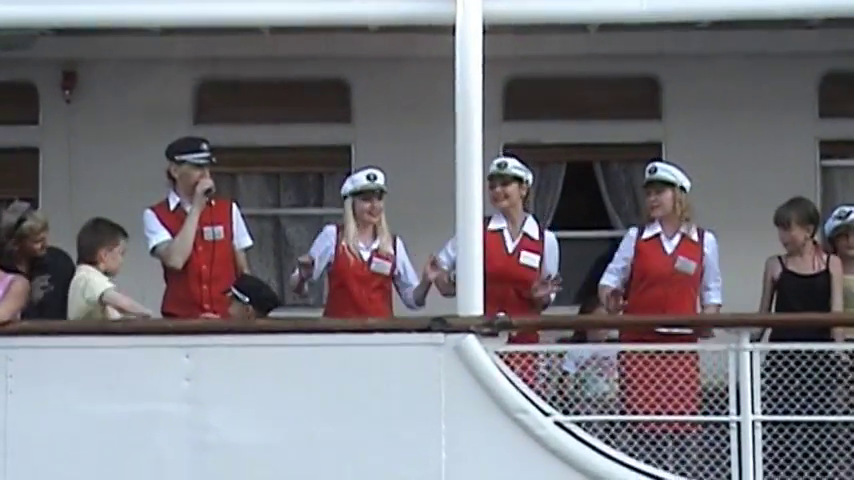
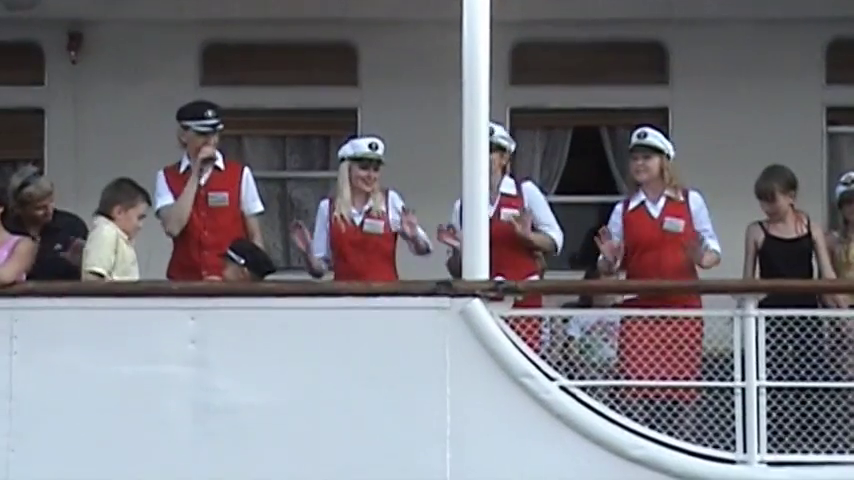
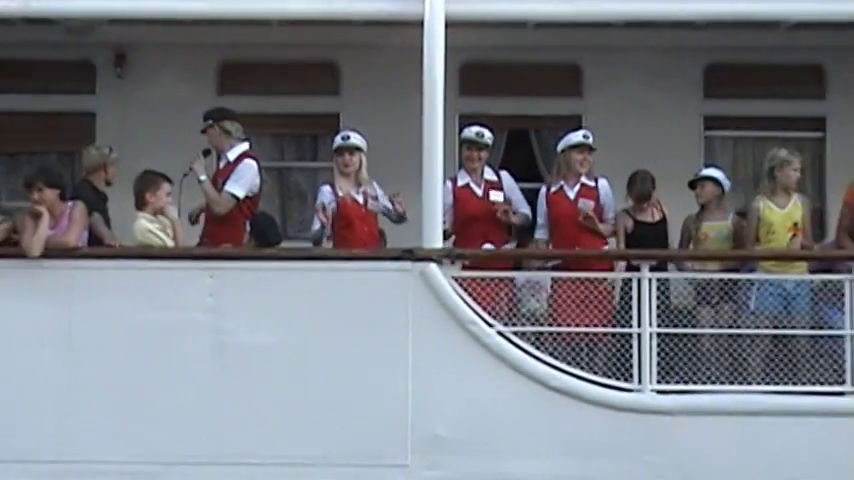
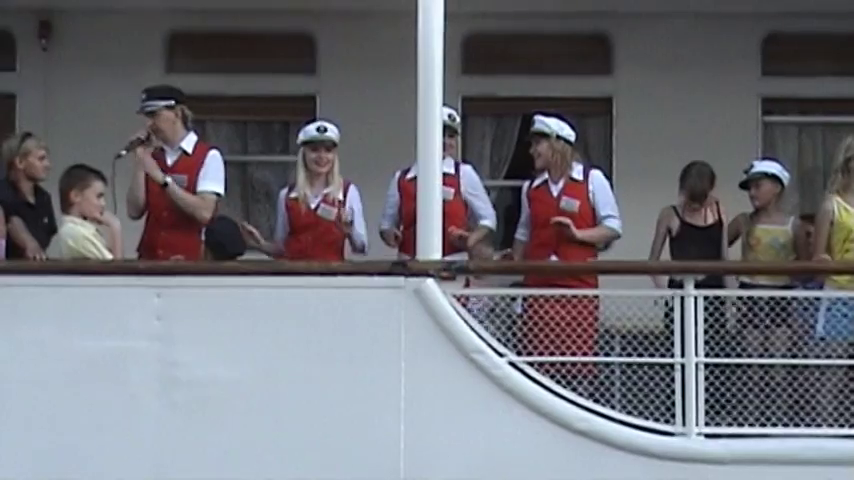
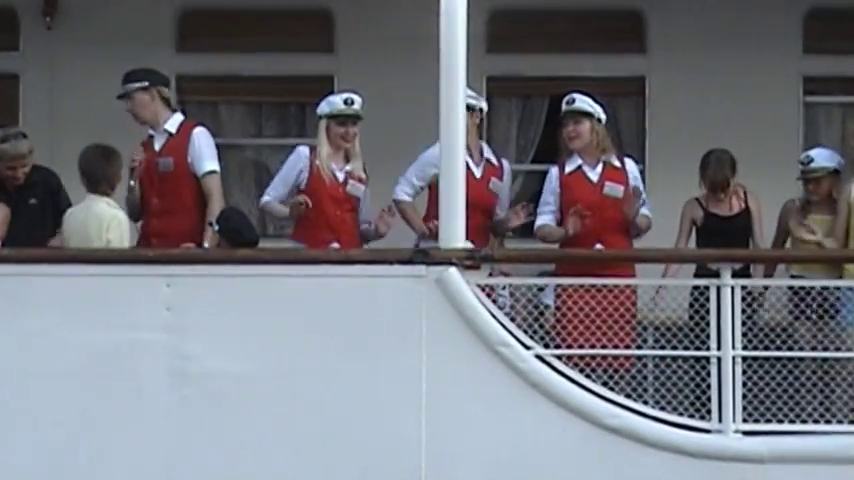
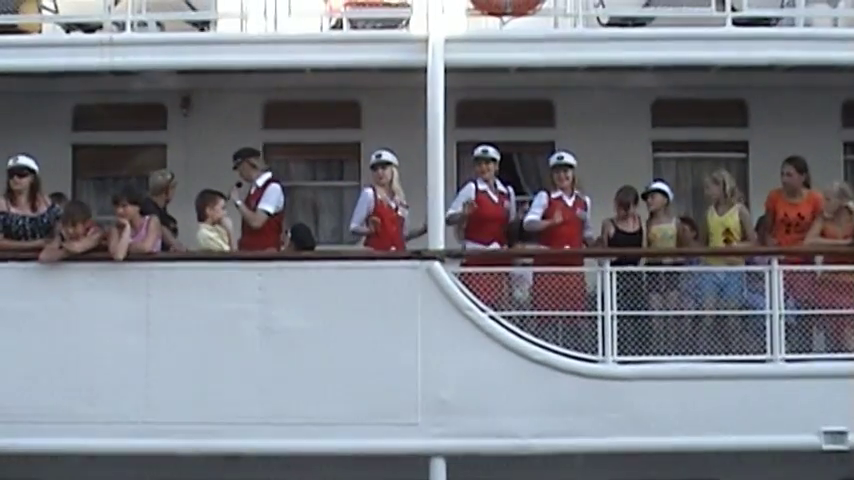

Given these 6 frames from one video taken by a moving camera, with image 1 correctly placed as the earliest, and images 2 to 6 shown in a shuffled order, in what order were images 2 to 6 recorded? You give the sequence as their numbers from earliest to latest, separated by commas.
2, 5, 4, 3, 6
